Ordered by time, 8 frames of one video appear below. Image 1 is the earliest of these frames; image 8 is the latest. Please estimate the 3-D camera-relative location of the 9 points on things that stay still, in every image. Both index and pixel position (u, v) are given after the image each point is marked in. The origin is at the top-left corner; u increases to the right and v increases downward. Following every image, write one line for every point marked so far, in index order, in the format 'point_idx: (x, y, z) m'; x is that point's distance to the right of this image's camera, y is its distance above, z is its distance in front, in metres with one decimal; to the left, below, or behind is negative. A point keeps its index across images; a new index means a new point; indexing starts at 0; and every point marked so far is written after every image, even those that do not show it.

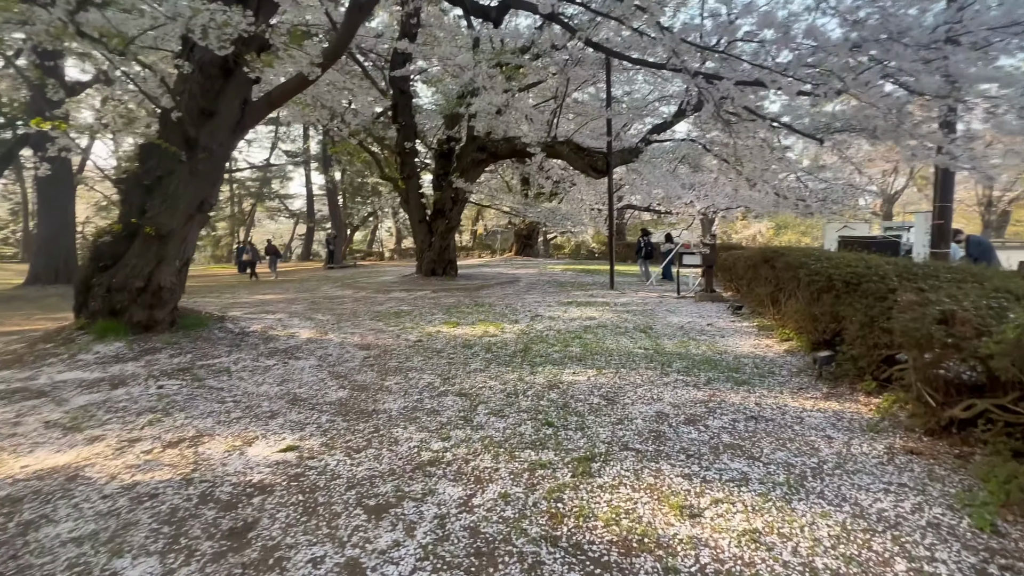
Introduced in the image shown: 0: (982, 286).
0: (+3.1, 0.0, +3.0) m
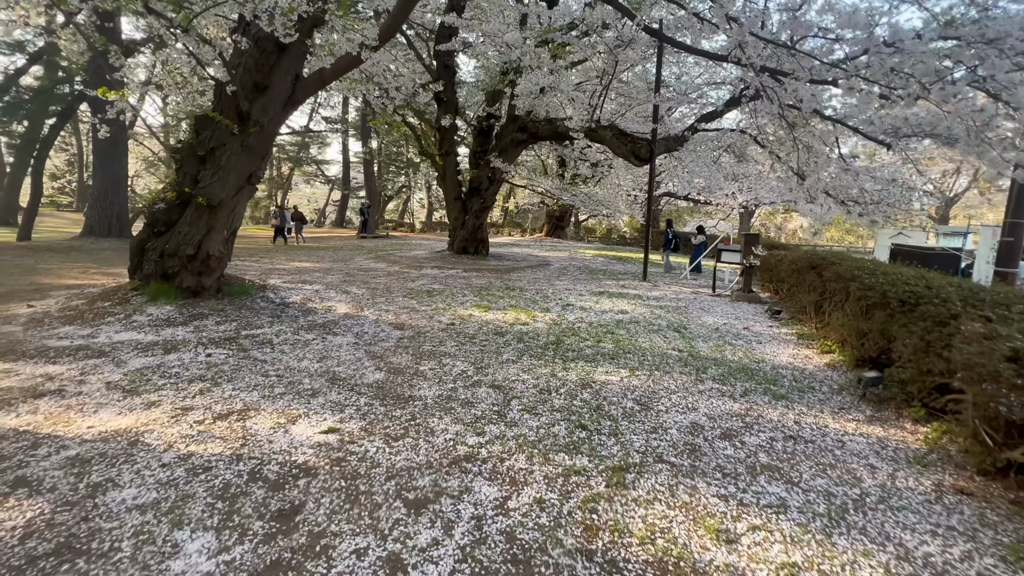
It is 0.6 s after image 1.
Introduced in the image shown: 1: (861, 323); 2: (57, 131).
0: (+3.4, -0.2, +2.8) m
1: (+3.5, -0.4, +4.6) m
2: (-11.4, +3.9, +11.3) m
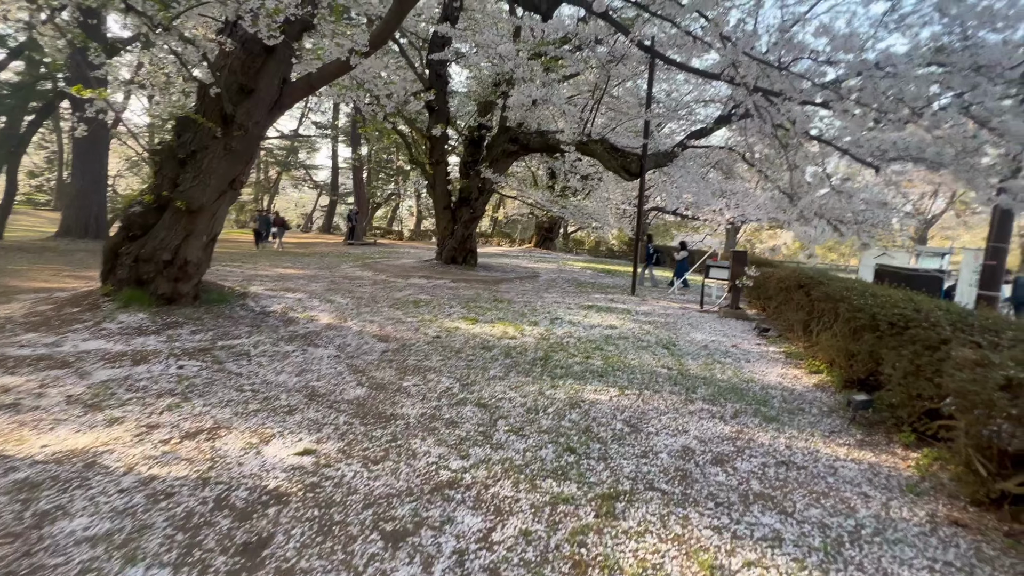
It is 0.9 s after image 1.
0: (+3.3, -0.4, +2.8) m
1: (+3.4, -0.6, +4.6) m
2: (-11.6, +3.9, +11.0) m
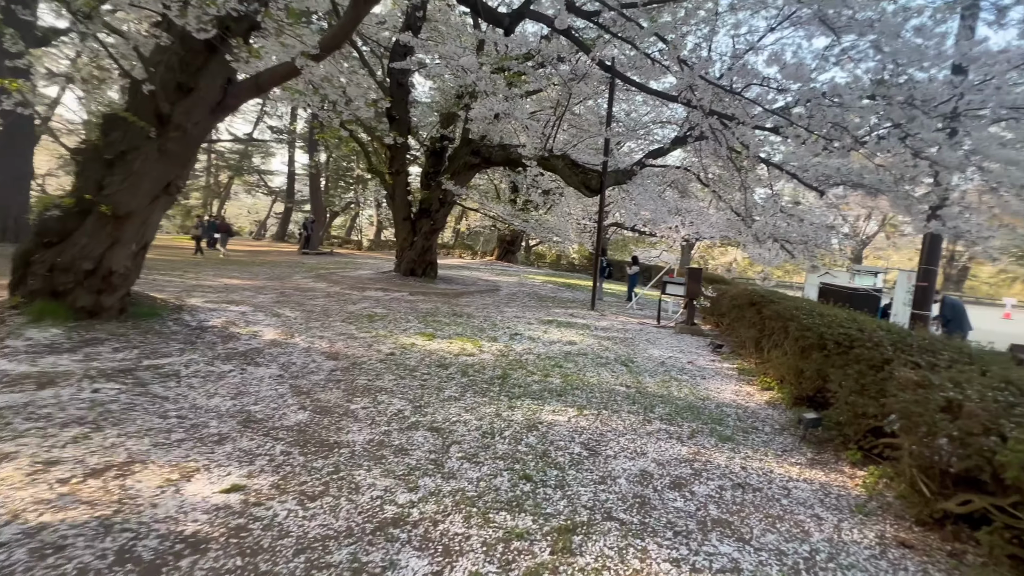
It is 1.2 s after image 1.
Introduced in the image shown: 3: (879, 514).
0: (+3.0, -0.6, +2.9) m
1: (+3.0, -0.8, +4.7) m
2: (-12.5, +3.7, +9.9) m
3: (+2.3, -1.4, +2.9) m
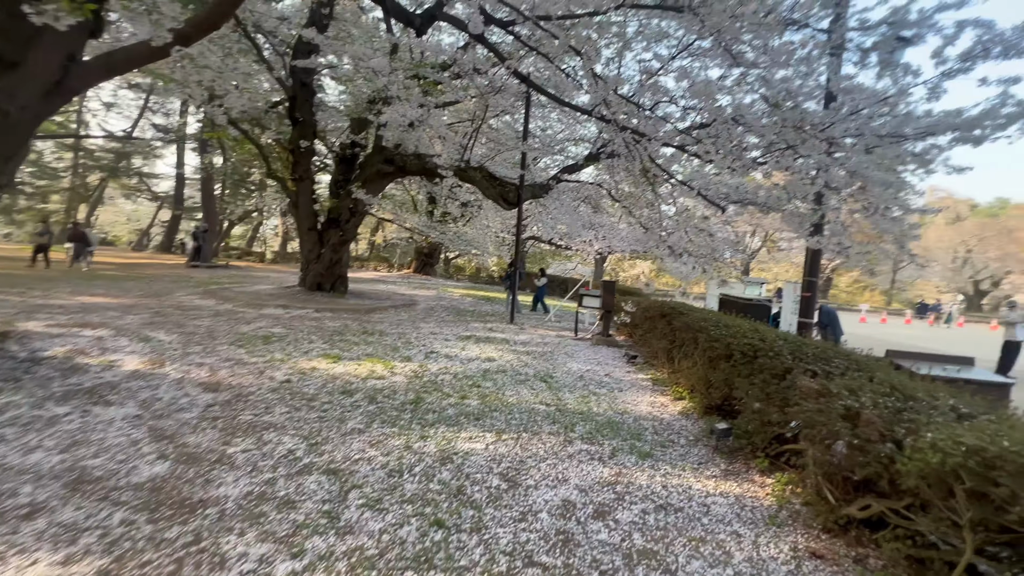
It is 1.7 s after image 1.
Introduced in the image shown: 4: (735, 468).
0: (+2.5, -0.6, +3.1) m
1: (+2.1, -0.9, +4.8) m
2: (-14.1, +3.3, +7.4) m
3: (+1.8, -1.5, +2.9) m
4: (+1.9, -1.5, +3.7) m
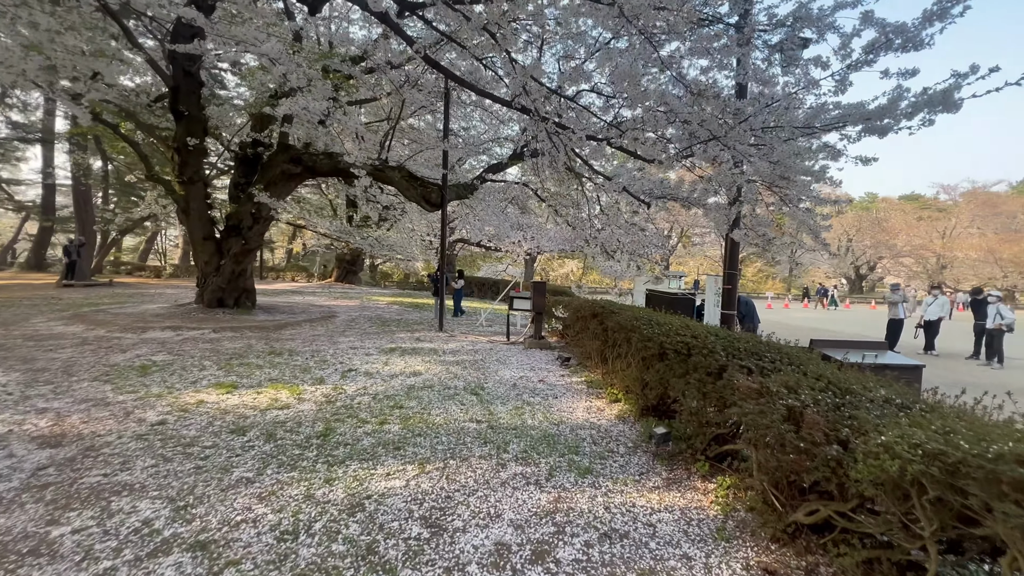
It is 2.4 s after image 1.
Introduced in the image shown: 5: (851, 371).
0: (+2.0, -0.6, +3.0) m
1: (+1.4, -0.9, +4.7) m
2: (-15.2, +2.5, +4.8) m
3: (+1.4, -1.5, +2.7) m
4: (+1.3, -1.5, +3.6) m
5: (+2.3, -0.6, +3.1) m
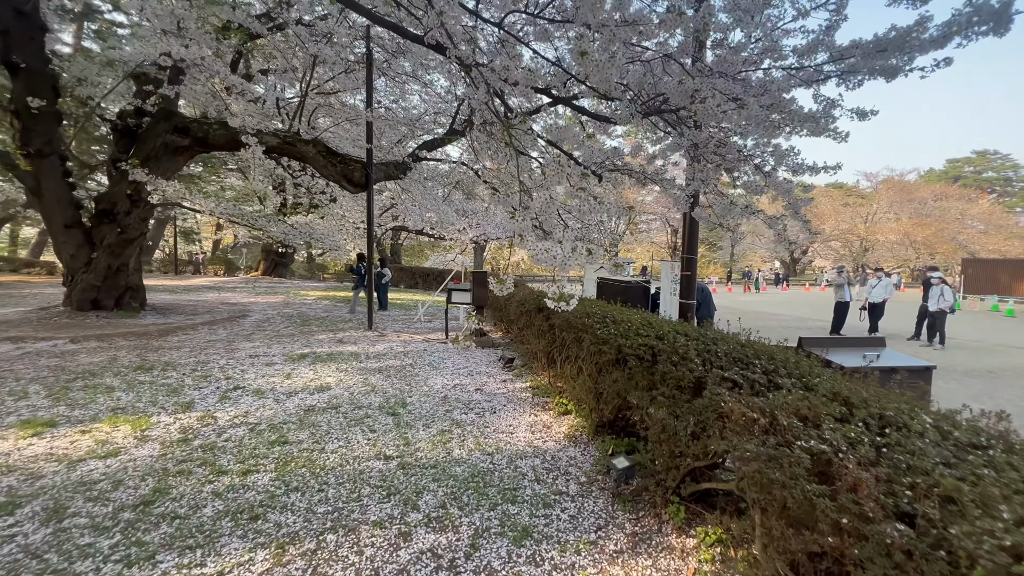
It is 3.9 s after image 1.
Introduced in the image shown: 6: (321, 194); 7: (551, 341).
0: (+1.5, -0.5, +2.2) m
1: (+0.7, -0.8, +3.8) m
2: (-15.9, +2.2, +2.1) m
3: (+0.9, -1.5, +1.9) m
4: (+0.8, -1.4, +2.7) m
5: (+1.9, -0.5, +2.3) m
6: (-5.4, +2.6, +12.9) m
7: (+0.5, -0.6, +5.1) m
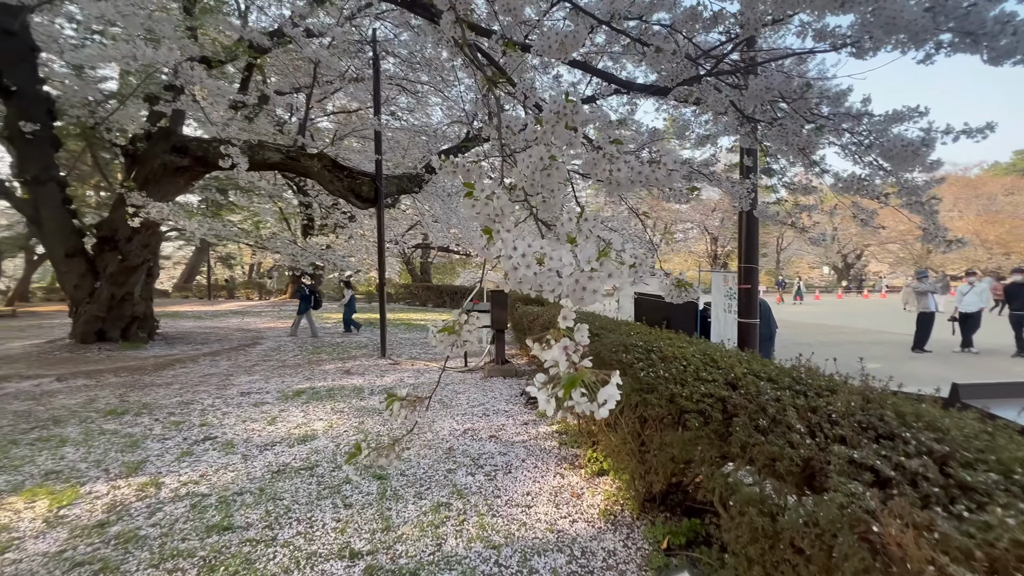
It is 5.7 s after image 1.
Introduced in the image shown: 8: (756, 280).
0: (+1.4, -0.6, +1.1) m
1: (+0.8, -0.9, +2.8) m
2: (-15.9, +1.6, +2.4) m
3: (+0.9, -1.5, +0.8) m
4: (+0.8, -1.5, +1.7) m
5: (+1.8, -0.6, +1.3) m
6: (-4.7, +2.0, +12.4) m
7: (+0.6, -0.8, +4.1) m
8: (+2.7, +0.1, +5.0) m
